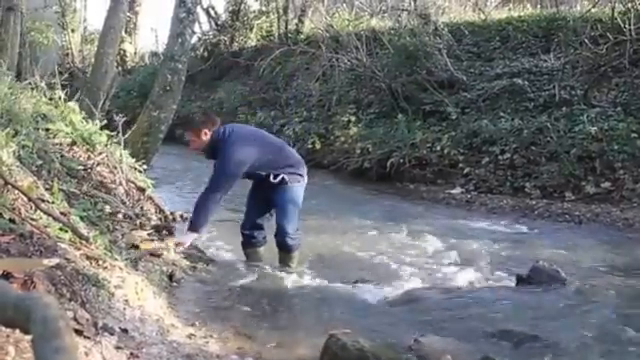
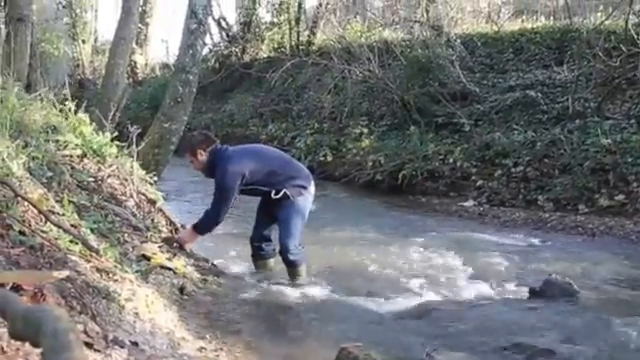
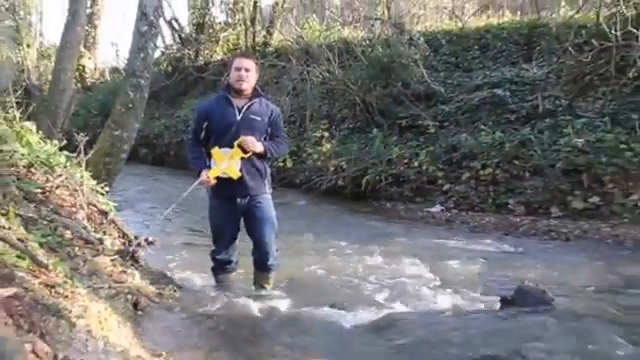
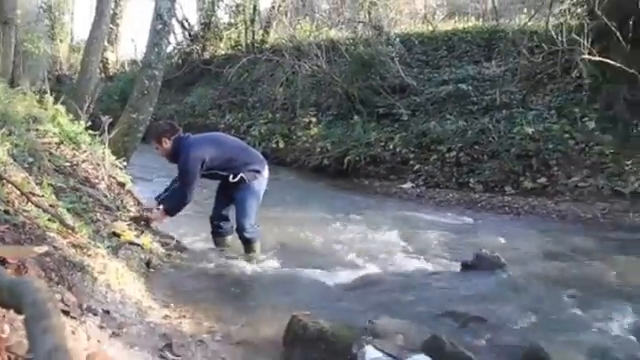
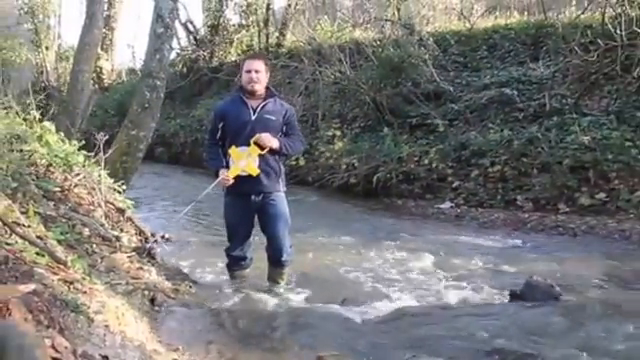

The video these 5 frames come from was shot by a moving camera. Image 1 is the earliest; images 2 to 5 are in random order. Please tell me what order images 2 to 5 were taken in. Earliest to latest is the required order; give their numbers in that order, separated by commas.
2, 4, 3, 5
